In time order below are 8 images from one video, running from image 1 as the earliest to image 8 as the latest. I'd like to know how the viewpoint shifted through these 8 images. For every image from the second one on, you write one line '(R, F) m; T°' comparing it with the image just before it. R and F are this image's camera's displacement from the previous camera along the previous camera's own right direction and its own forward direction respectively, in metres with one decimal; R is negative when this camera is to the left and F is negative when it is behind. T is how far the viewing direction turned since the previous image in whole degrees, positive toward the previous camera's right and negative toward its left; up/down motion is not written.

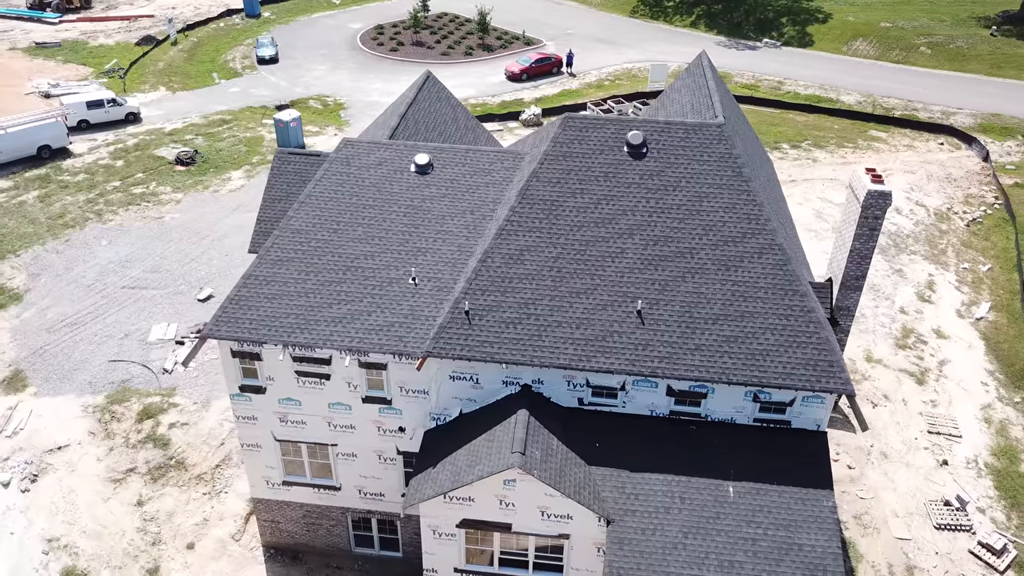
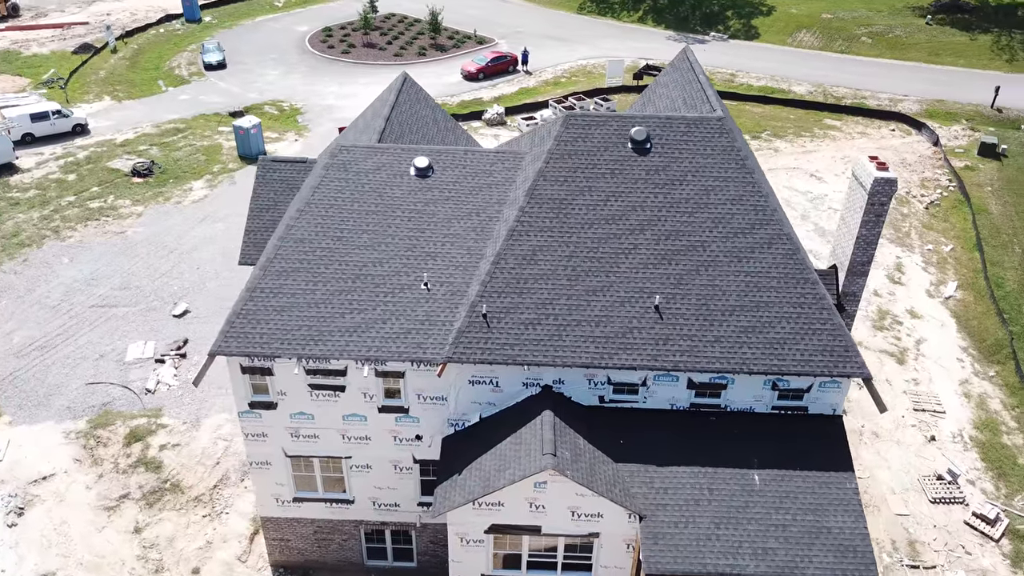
(-1.7, +0.2) m; +4°
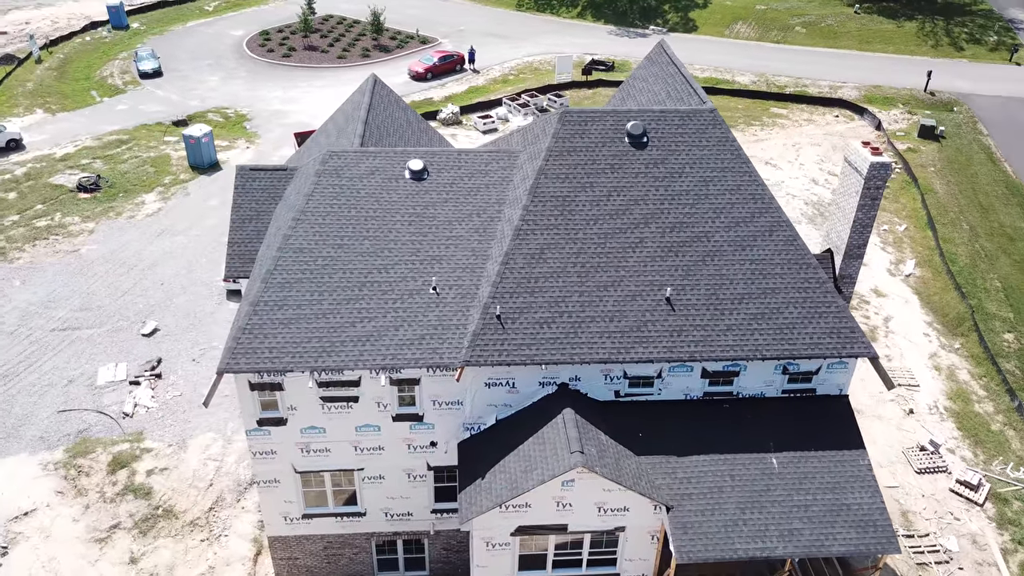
(-1.8, +0.2) m; +5°
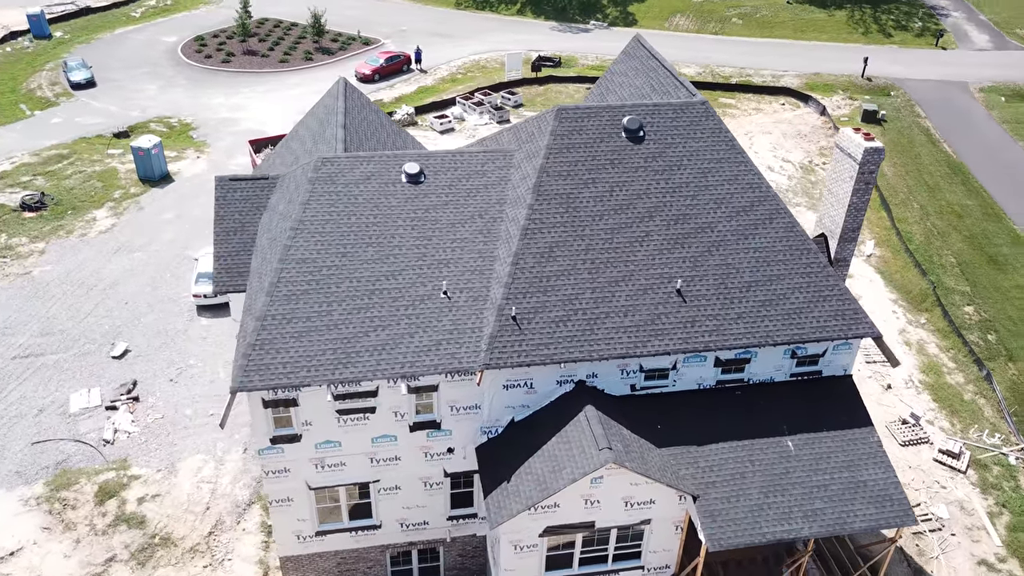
(-1.8, +0.2) m; +5°
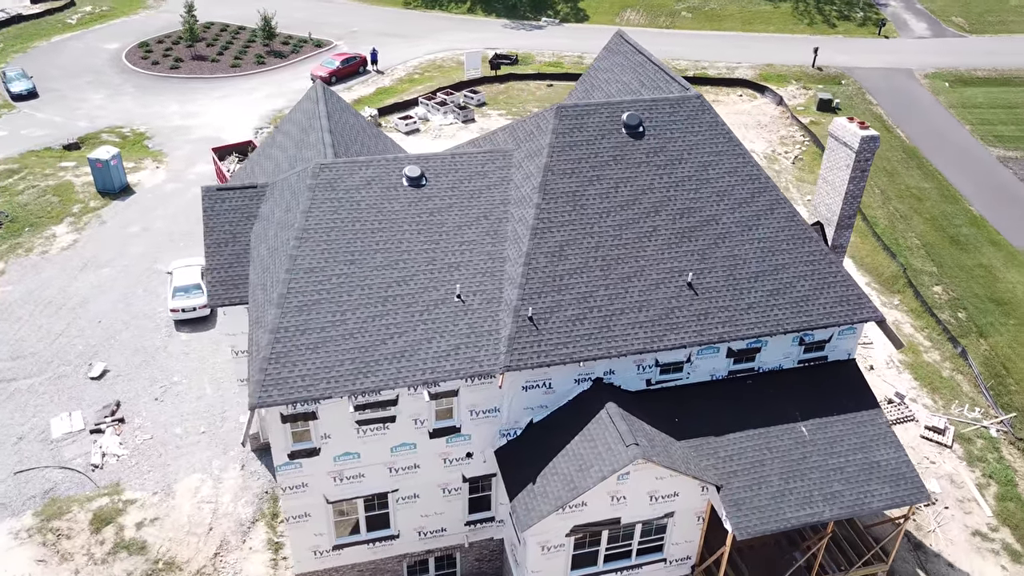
(-1.6, +0.2) m; +4°
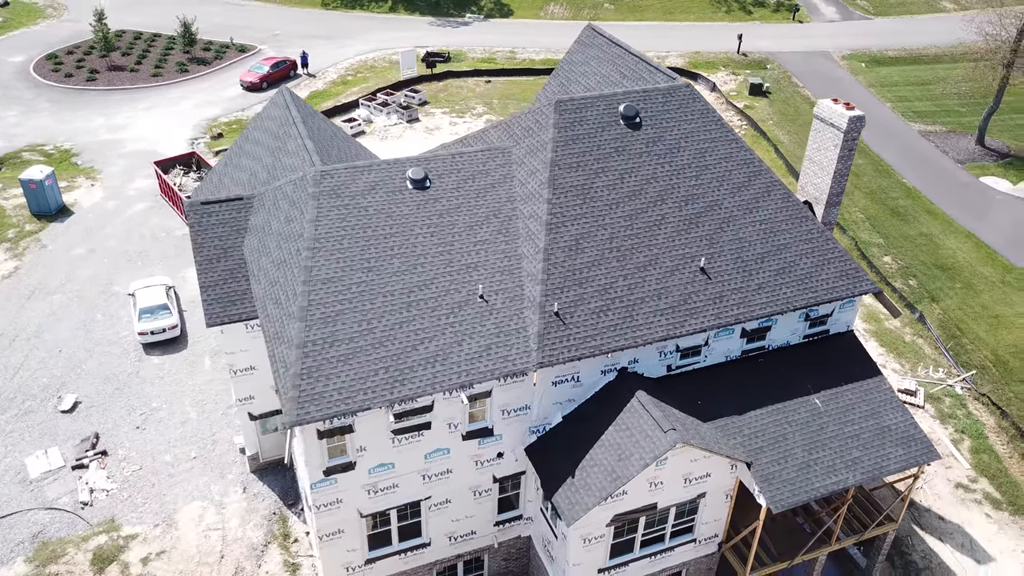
(-2.4, +0.2) m; +6°
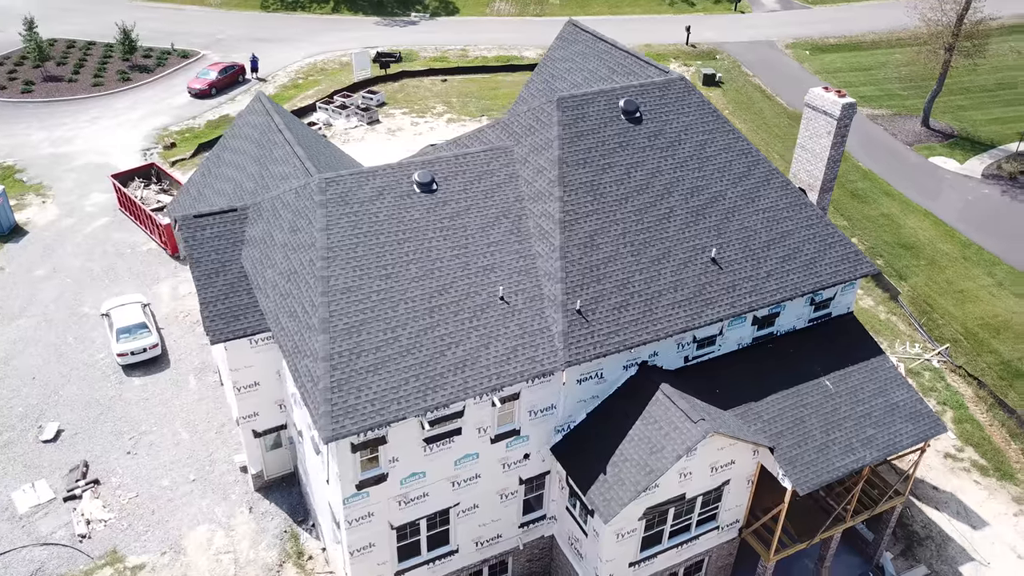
(-1.8, +0.2) m; +4°
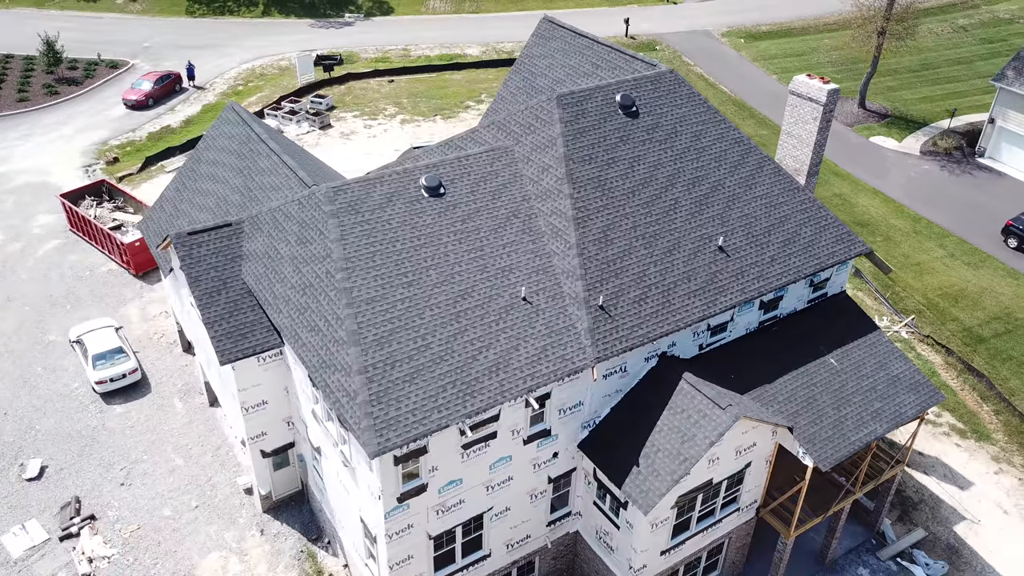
(-2.1, +0.2) m; +5°
